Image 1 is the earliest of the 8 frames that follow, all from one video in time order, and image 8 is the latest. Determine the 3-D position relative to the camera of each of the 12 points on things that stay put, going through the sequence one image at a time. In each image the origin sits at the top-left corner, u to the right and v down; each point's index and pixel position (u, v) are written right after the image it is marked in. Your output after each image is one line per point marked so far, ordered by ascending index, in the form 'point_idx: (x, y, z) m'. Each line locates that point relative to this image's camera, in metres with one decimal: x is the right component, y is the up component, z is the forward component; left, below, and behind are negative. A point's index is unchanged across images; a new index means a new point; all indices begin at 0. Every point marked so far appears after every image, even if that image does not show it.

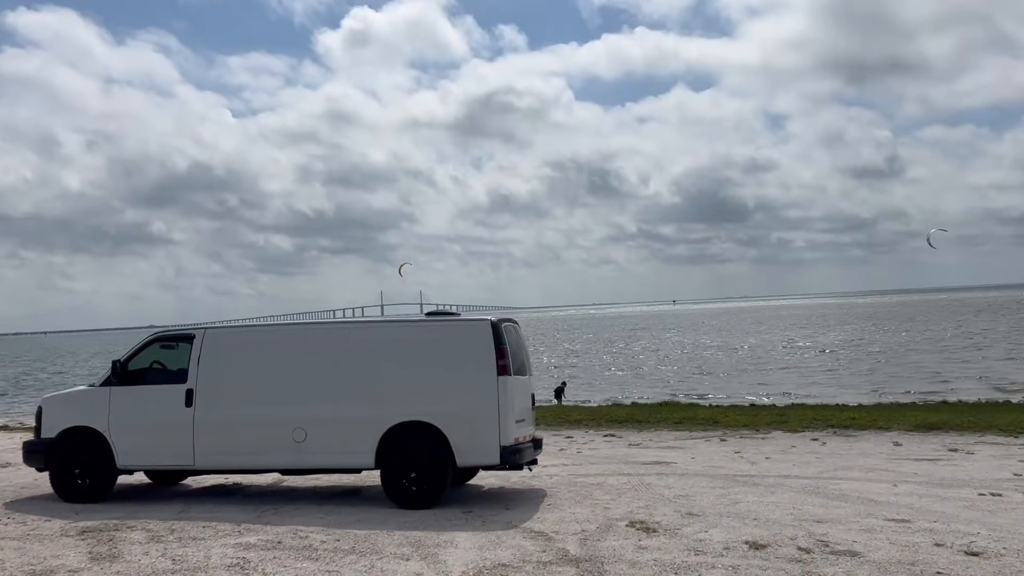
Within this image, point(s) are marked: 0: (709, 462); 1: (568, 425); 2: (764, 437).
0: (+2.6, -2.3, +11.7) m
1: (+1.0, -2.6, +16.3) m
2: (+4.0, -2.3, +13.7) m
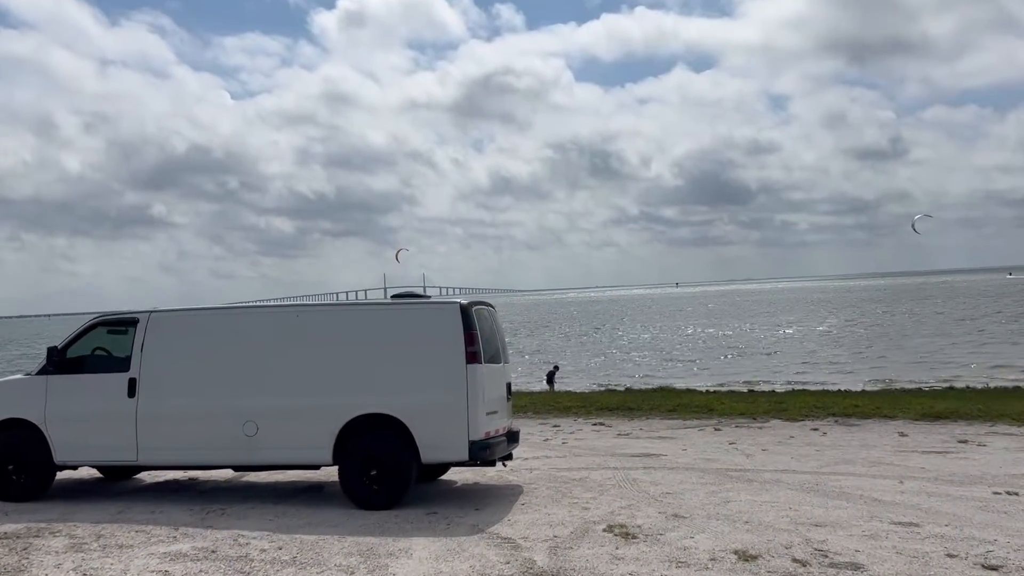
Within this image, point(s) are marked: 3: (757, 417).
0: (+2.4, -2.1, +11.0) m
1: (+0.8, -2.2, +15.5) m
2: (+3.7, -2.1, +12.9) m
3: (+3.9, -2.0, +13.9) m
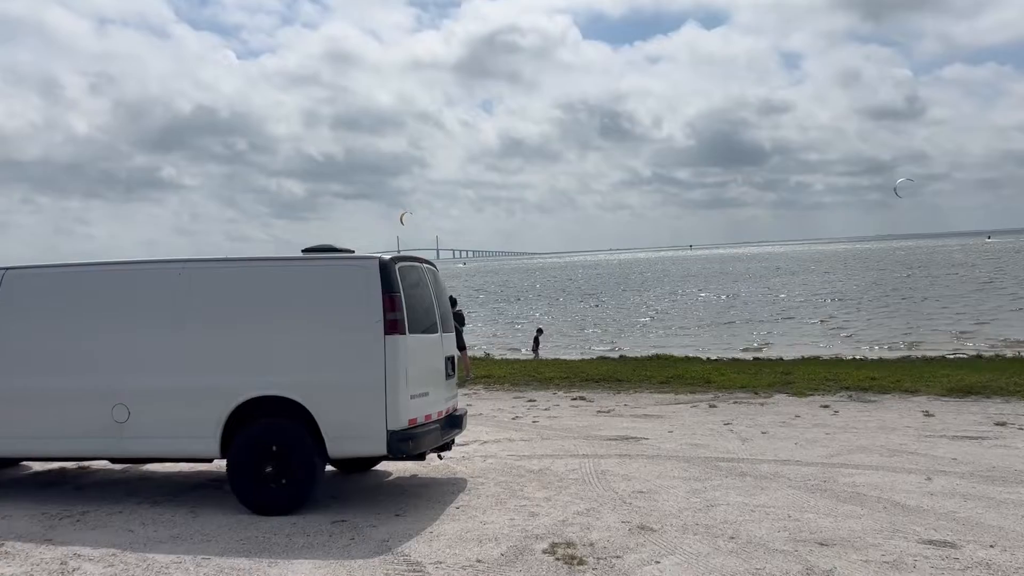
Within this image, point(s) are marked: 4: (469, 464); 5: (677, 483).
0: (+1.9, -1.6, +9.3) m
1: (+0.4, -1.6, +13.9) m
2: (+3.2, -1.5, +11.3) m
3: (+3.4, -1.4, +12.2) m
4: (-0.4, -1.7, +8.4) m
5: (+1.4, -1.6, +7.4) m
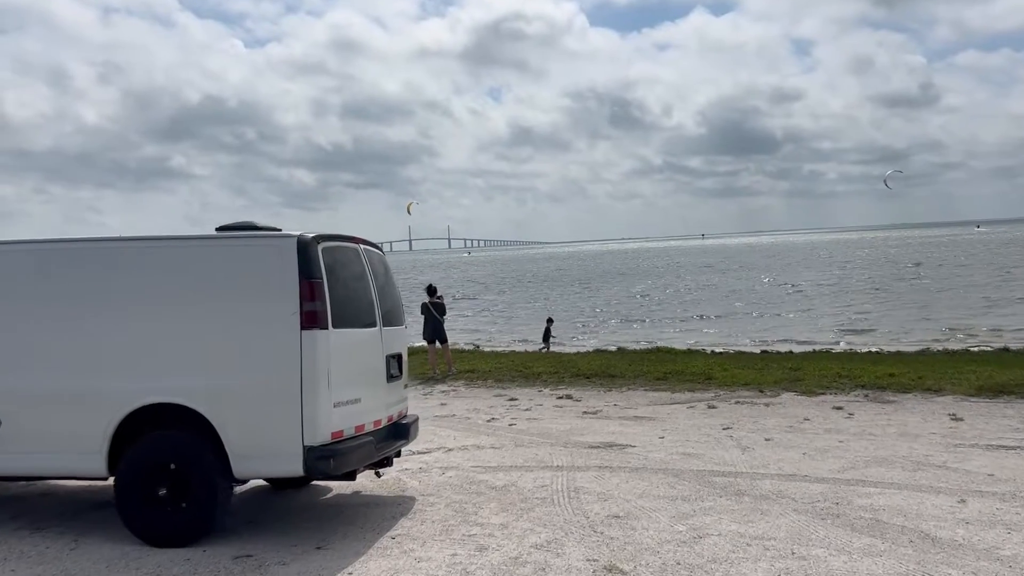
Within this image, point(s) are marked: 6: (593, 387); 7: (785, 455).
0: (+1.6, -1.5, +8.2) m
1: (+0.1, -1.4, +12.8) m
2: (+3.0, -1.3, +10.1) m
3: (+3.2, -1.3, +11.0) m
4: (-0.7, -1.6, +7.3) m
5: (+1.1, -1.5, +6.3) m
6: (+1.1, -1.3, +11.9) m
7: (+2.4, -1.5, +7.7) m
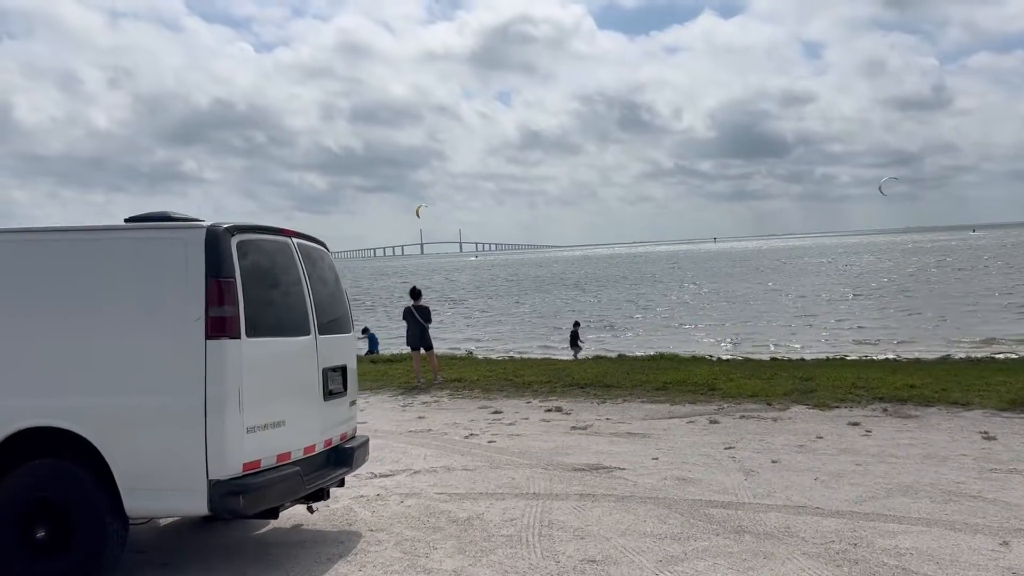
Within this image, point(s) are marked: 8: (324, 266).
0: (+1.4, -1.5, +7.2) m
1: (0.0, -1.4, +11.8) m
2: (+2.8, -1.4, +9.1) m
3: (+3.0, -1.3, +10.1) m
4: (-1.0, -1.6, +6.3) m
5: (+0.8, -1.6, +5.3) m
6: (+0.9, -1.4, +11.0) m
7: (+2.2, -1.5, +6.7) m
8: (-1.3, +0.1, +6.1) m
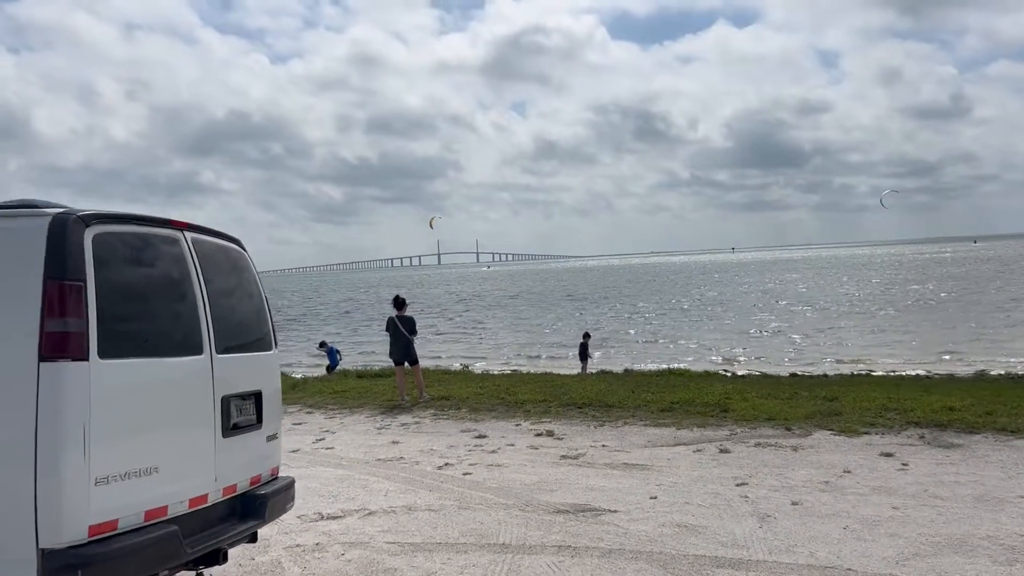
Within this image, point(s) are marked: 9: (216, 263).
0: (+1.2, -1.5, +6.1) m
1: (-0.2, -1.5, +10.7) m
2: (+2.6, -1.4, +7.9) m
3: (+2.8, -1.4, +8.9) m
4: (-1.2, -1.6, +5.2) m
5: (+0.6, -1.6, +4.2) m
6: (+0.8, -1.5, +9.8) m
7: (+1.9, -1.5, +5.5) m
8: (-1.5, +0.1, +5.0) m
9: (-1.6, +0.1, +4.7) m
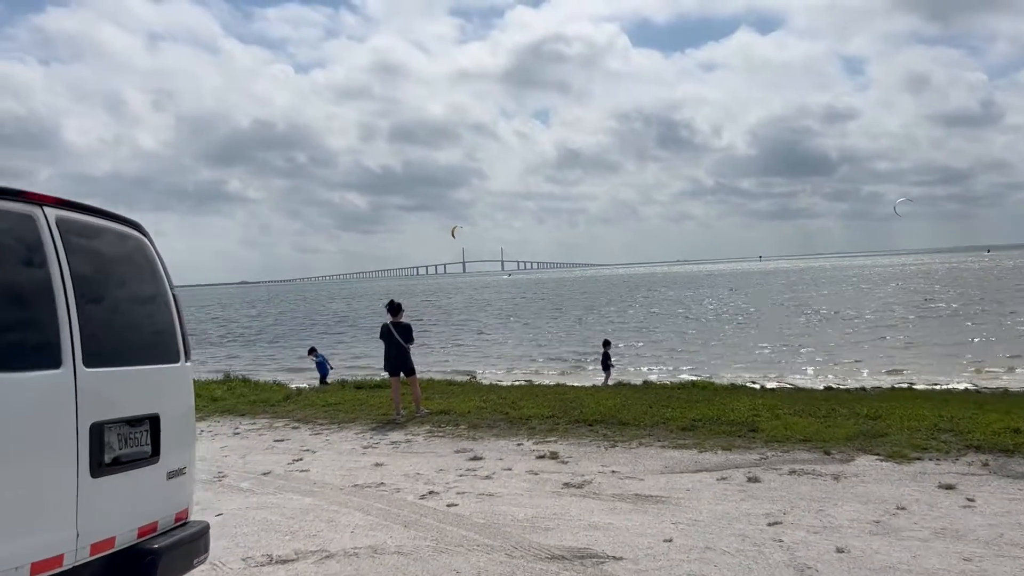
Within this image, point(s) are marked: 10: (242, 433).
0: (+1.1, -1.5, +5.0) m
1: (-0.1, -1.6, +9.6) m
2: (+2.5, -1.5, +6.8) m
3: (+2.8, -1.4, +7.7) m
4: (-1.3, -1.6, +4.2) m
5: (+0.4, -1.6, +3.1) m
6: (+0.8, -1.5, +8.7) m
7: (+1.8, -1.5, +4.4) m
8: (-1.7, +0.1, +4.0) m
9: (-1.7, +0.1, +3.7) m
10: (-3.3, -1.8, +10.6) m
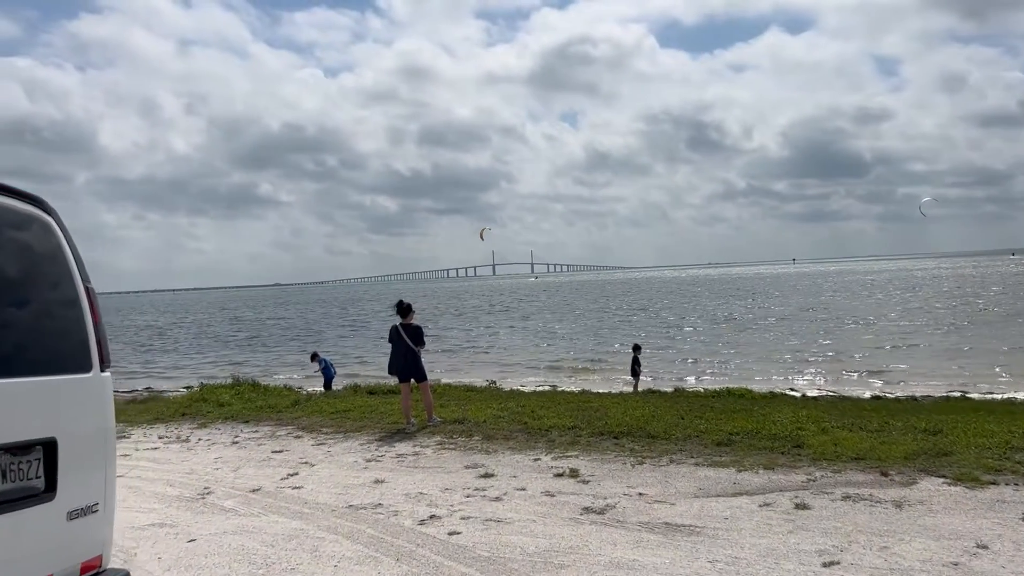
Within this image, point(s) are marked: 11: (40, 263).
0: (+1.1, -1.5, +4.1) m
1: (+0.1, -1.6, +8.8) m
2: (+2.6, -1.4, +5.9) m
3: (+2.9, -1.4, +6.8) m
4: (-1.3, -1.6, +3.4) m
5: (+0.4, -1.5, +2.3) m
6: (+0.9, -1.5, +7.9) m
7: (+1.8, -1.5, +3.5) m
8: (-1.7, +0.2, +3.3) m
9: (-1.7, +0.2, +3.0) m
10: (-3.1, -1.7, +9.9) m
11: (-1.7, +0.1, +3.0) m
